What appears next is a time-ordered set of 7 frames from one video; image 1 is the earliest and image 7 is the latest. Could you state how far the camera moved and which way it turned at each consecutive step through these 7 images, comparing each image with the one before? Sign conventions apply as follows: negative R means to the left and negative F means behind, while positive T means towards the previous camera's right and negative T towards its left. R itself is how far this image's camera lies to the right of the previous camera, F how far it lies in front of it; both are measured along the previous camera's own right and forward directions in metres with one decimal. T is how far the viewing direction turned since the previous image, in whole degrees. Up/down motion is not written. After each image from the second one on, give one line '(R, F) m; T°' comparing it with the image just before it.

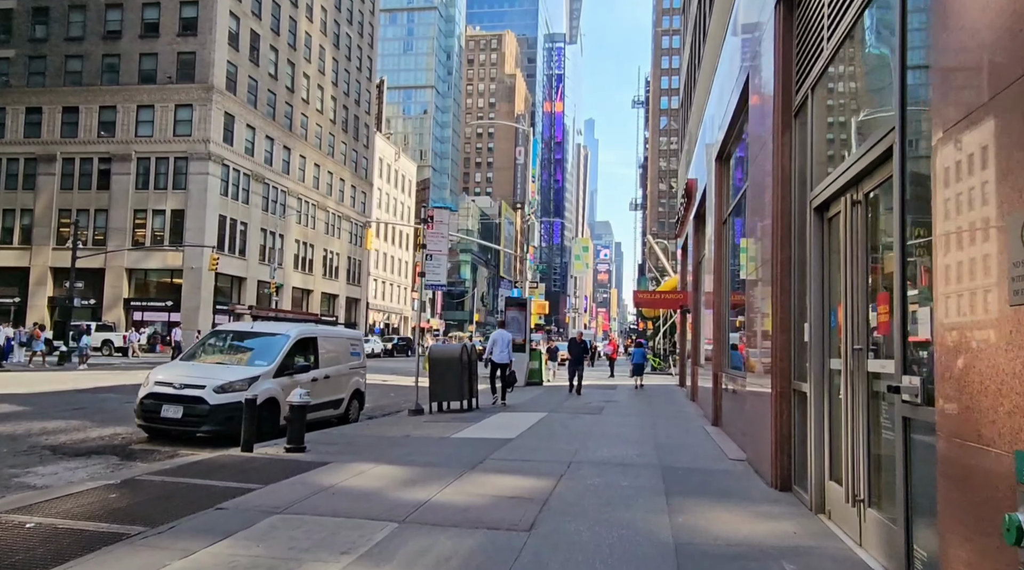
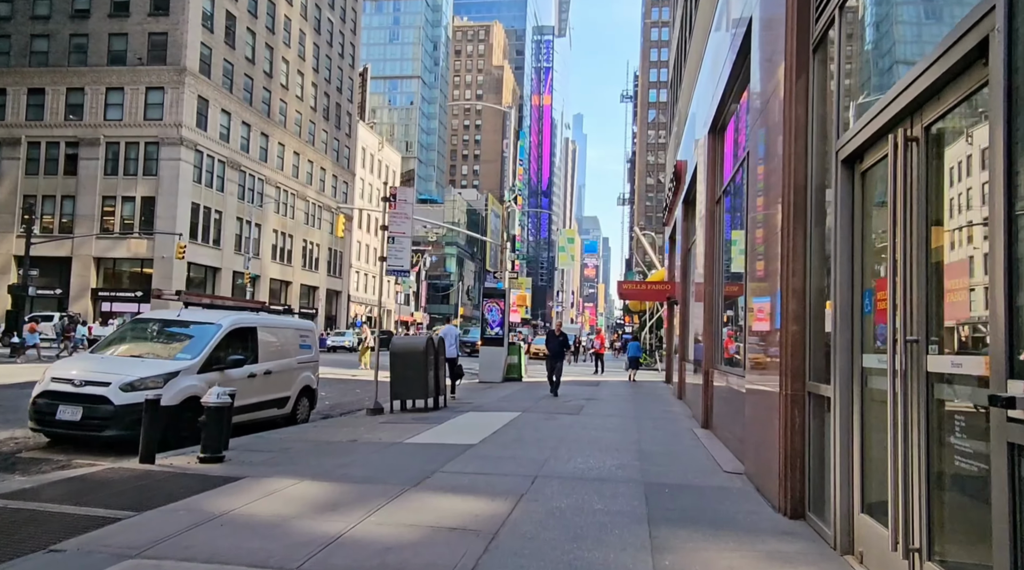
(+0.3, +1.4) m; +1°
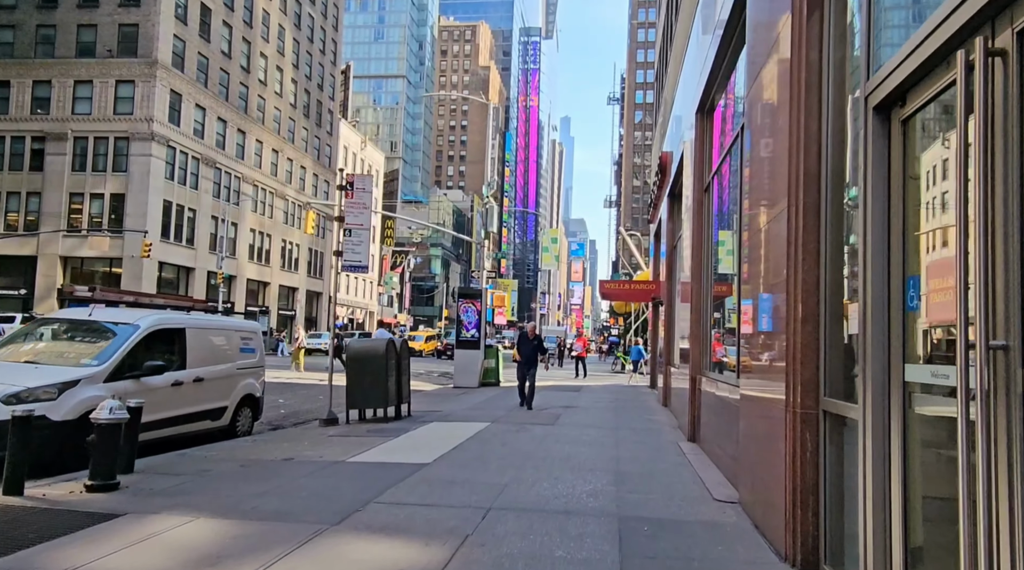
(+0.3, +1.2) m; +1°
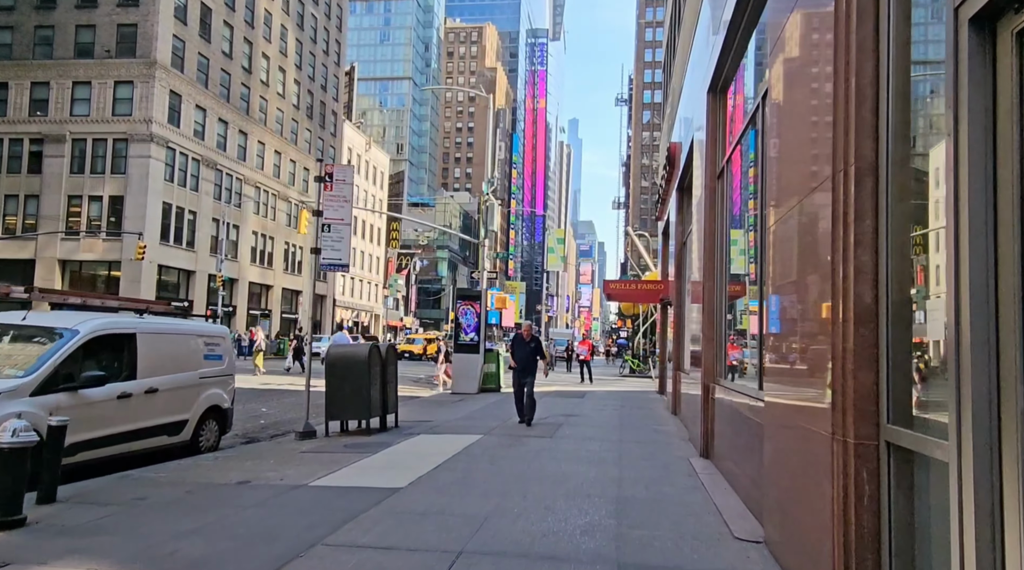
(+0.2, +1.1) m; -1°
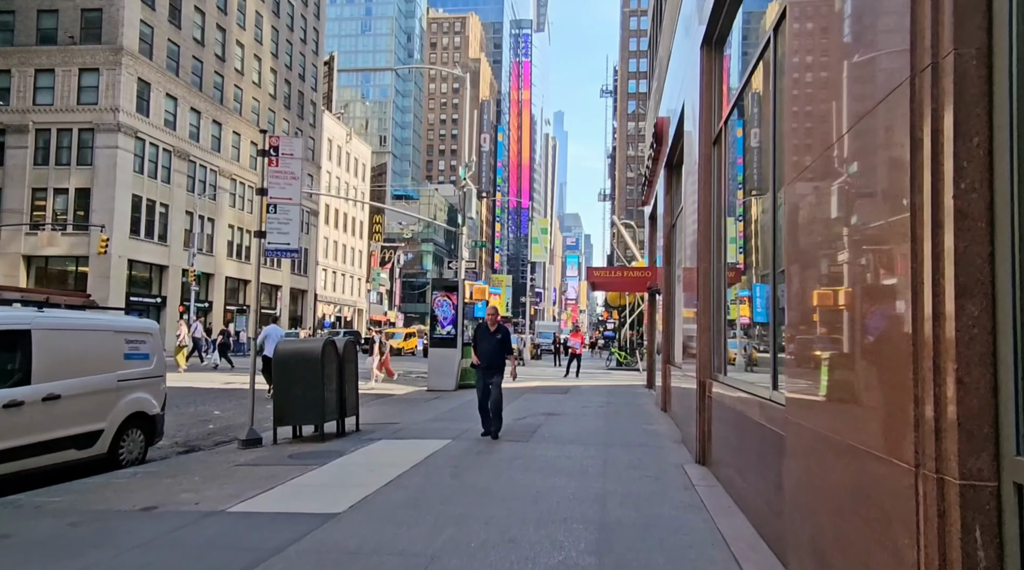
(+0.2, +1.3) m; +1°
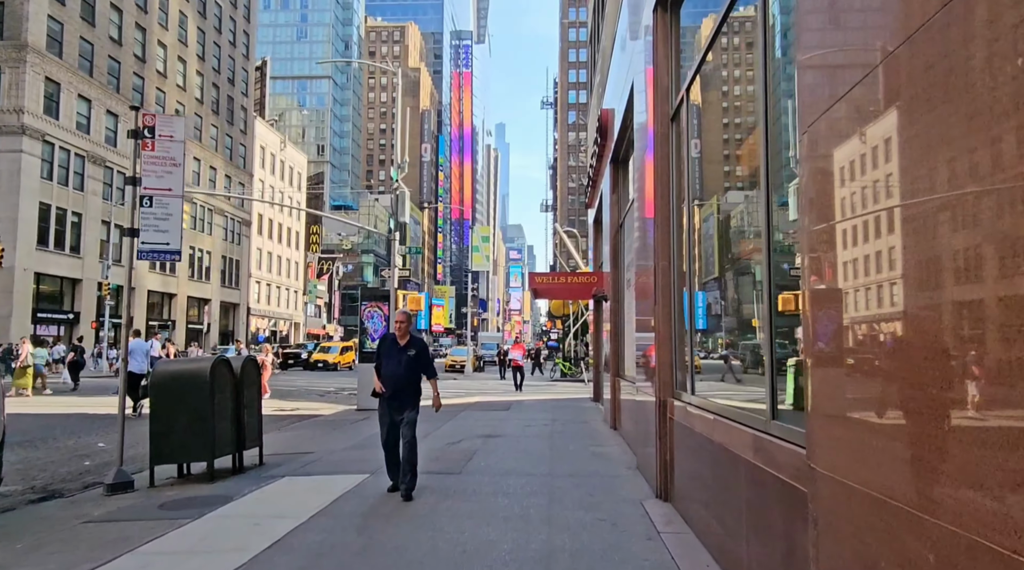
(+0.2, +1.5) m; +4°
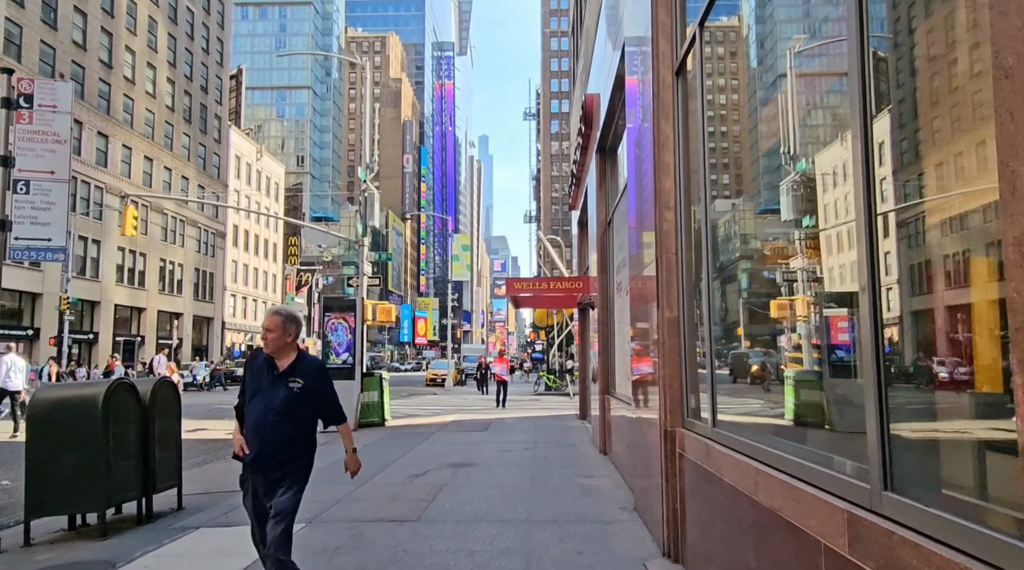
(+0.2, +1.6) m; +1°
